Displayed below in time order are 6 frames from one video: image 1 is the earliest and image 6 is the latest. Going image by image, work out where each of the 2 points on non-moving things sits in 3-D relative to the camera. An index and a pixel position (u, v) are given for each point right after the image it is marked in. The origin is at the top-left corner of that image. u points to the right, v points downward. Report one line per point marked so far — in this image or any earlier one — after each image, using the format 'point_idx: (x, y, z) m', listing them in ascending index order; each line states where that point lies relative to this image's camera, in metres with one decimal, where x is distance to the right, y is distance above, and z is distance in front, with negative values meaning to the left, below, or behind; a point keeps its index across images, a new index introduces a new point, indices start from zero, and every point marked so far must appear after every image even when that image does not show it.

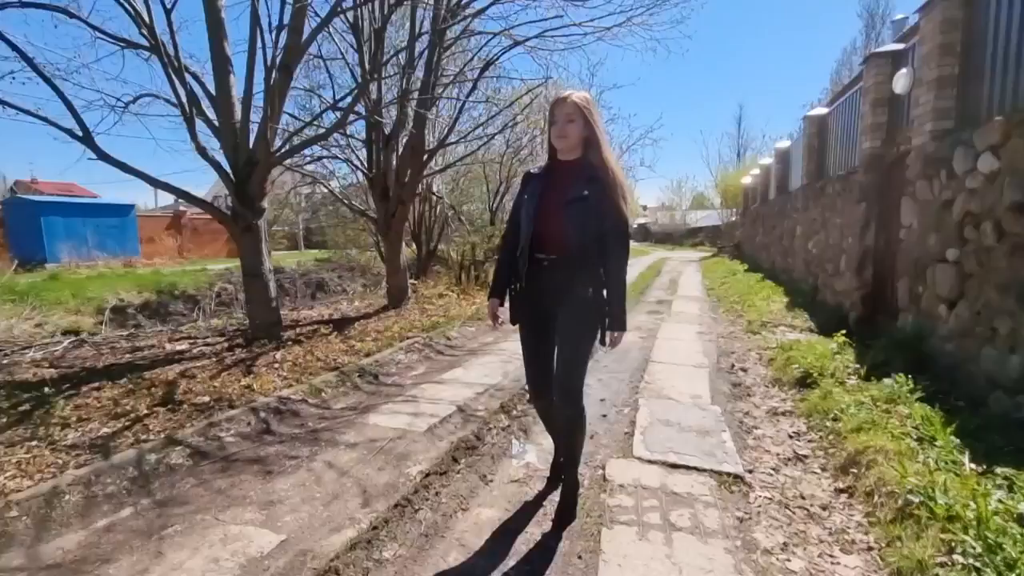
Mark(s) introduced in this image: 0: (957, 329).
0: (+2.9, -0.3, +3.2) m
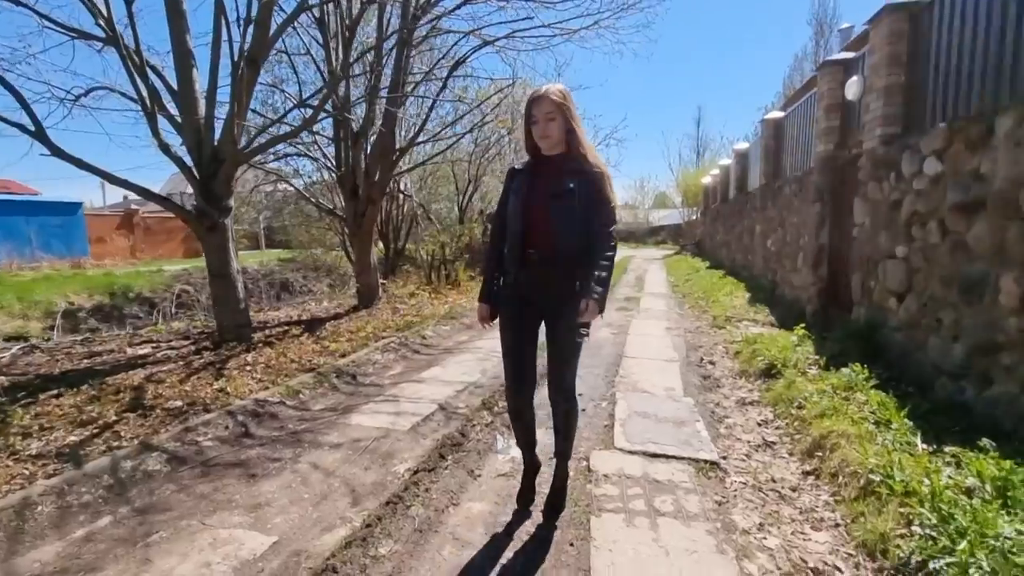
0: (+2.7, -0.2, +3.4) m
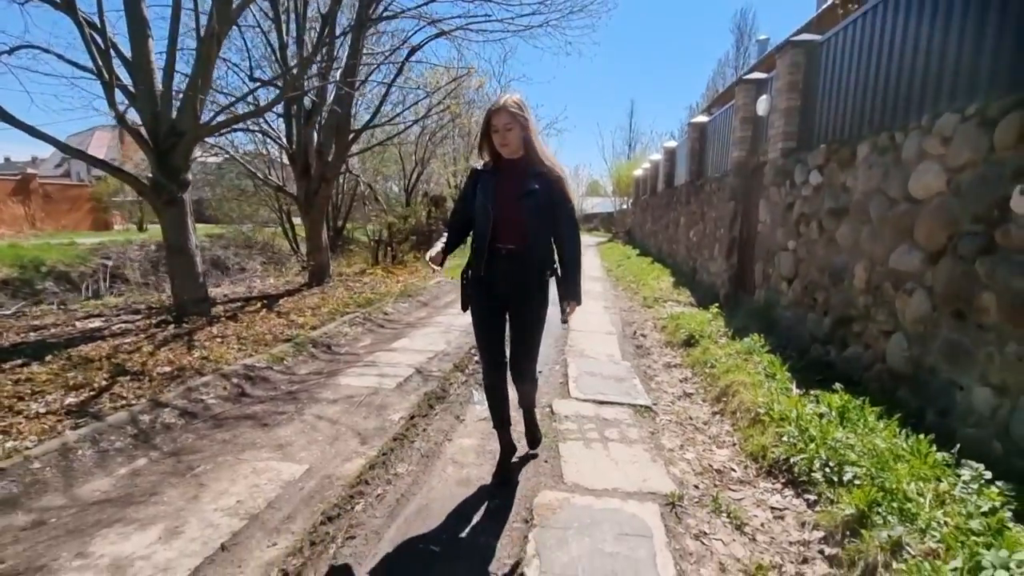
0: (+2.5, -0.1, +4.3) m
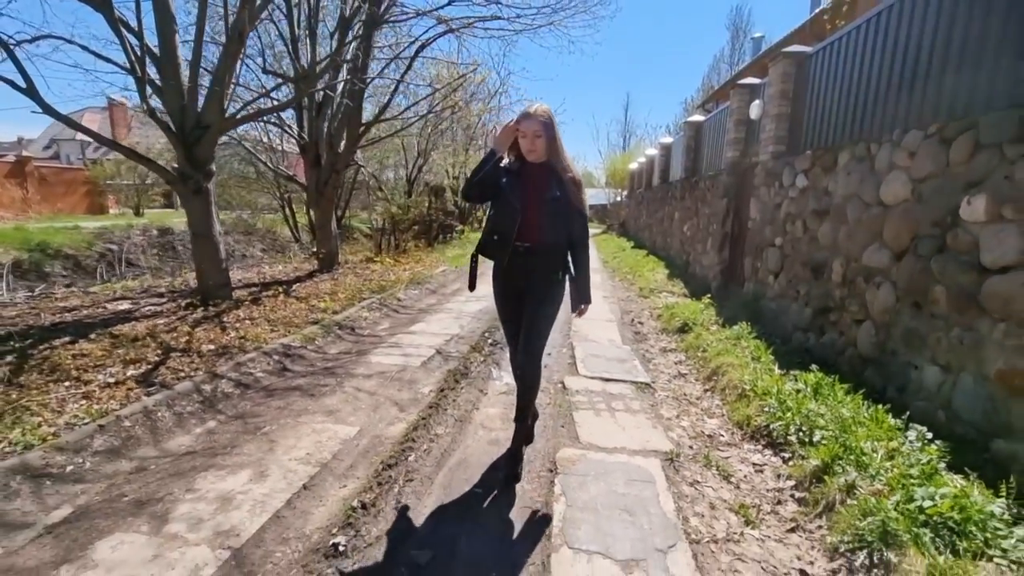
0: (+2.5, 0.0, +4.7) m
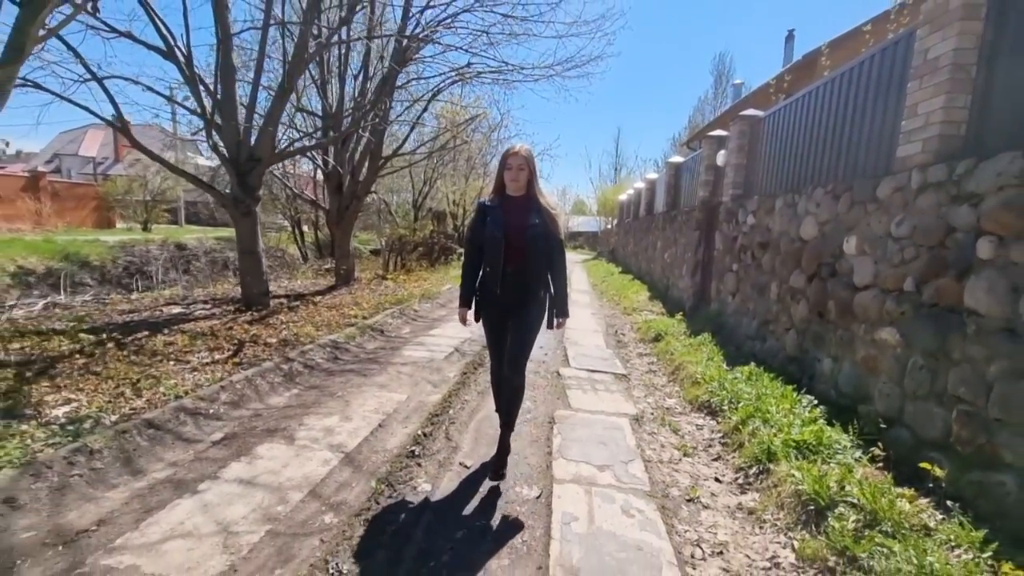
0: (+2.6, -0.2, +5.7) m
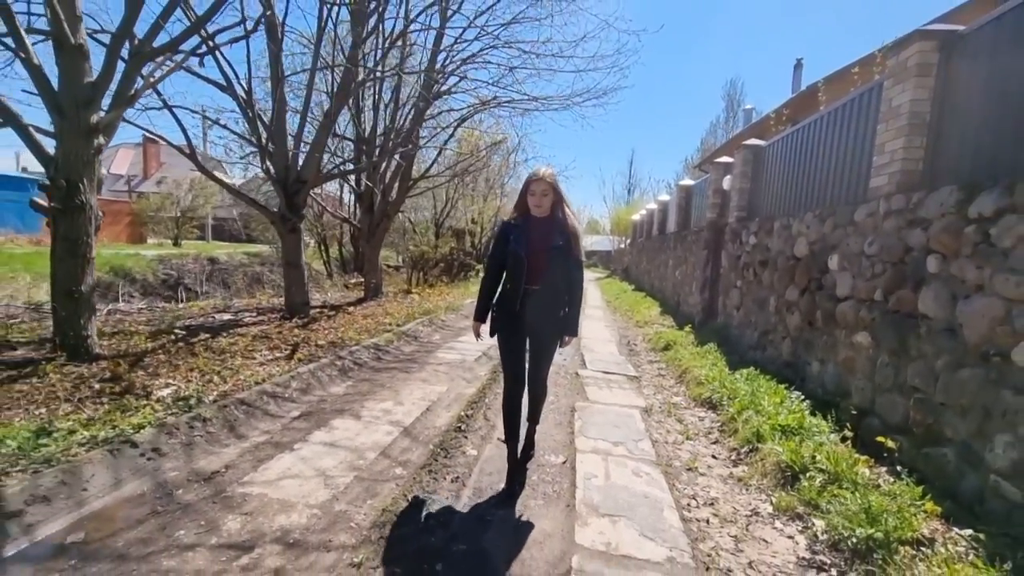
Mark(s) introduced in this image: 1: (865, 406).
0: (+2.9, -0.4, +6.2) m
1: (+2.4, -0.8, +3.3) m
